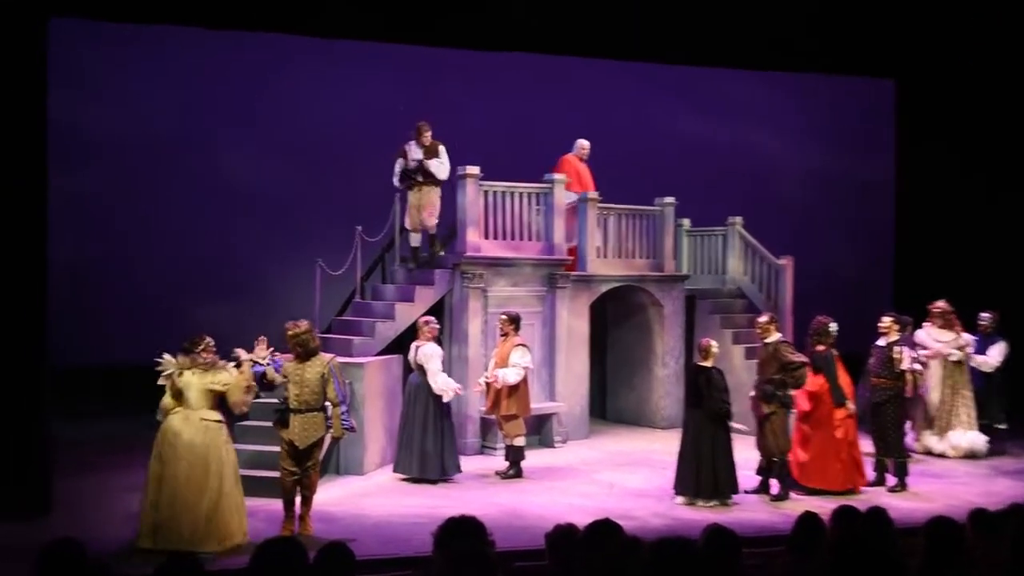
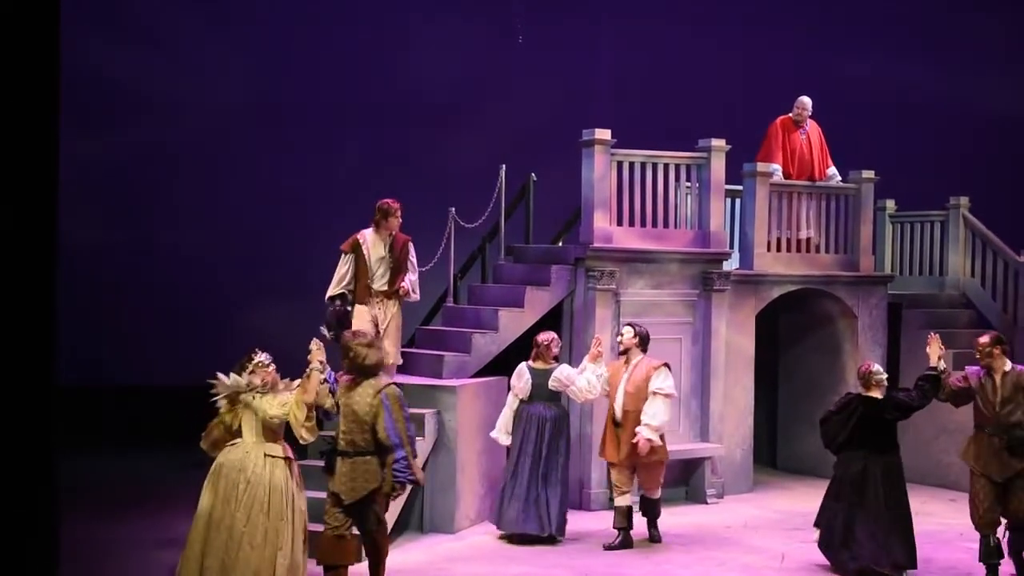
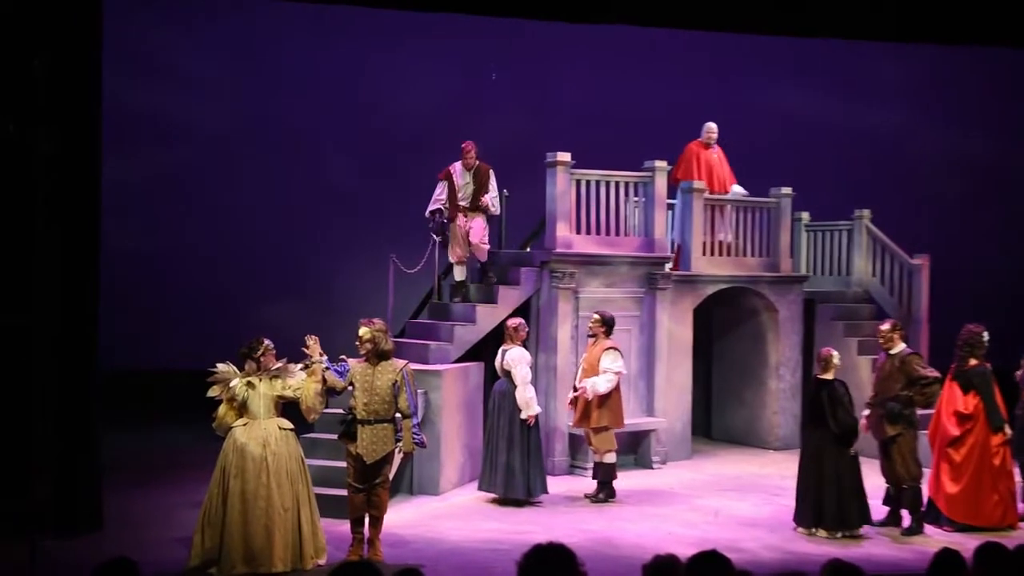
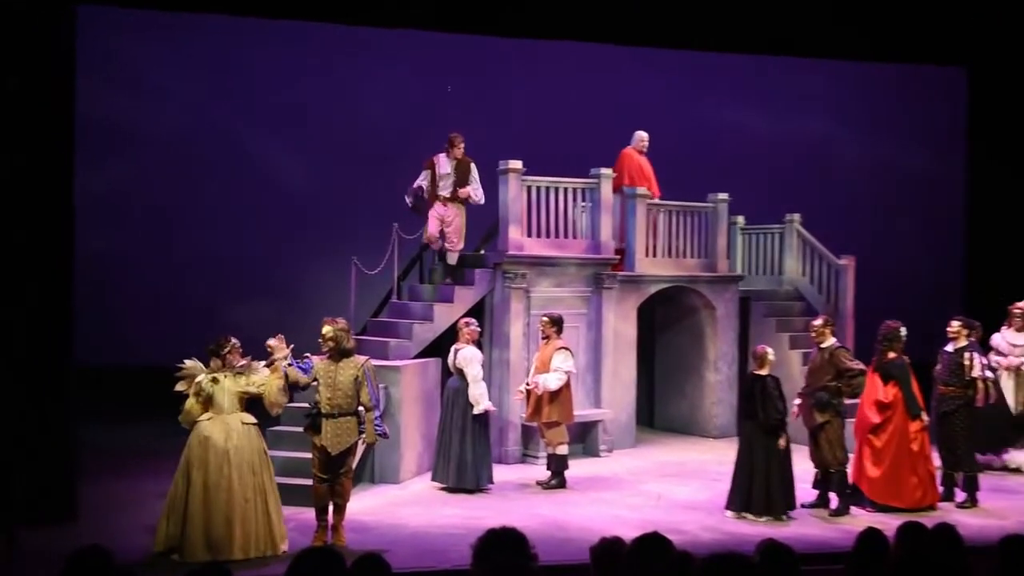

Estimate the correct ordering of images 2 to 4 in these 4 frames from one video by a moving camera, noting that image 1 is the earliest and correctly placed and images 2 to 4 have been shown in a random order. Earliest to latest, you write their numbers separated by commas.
4, 3, 2
